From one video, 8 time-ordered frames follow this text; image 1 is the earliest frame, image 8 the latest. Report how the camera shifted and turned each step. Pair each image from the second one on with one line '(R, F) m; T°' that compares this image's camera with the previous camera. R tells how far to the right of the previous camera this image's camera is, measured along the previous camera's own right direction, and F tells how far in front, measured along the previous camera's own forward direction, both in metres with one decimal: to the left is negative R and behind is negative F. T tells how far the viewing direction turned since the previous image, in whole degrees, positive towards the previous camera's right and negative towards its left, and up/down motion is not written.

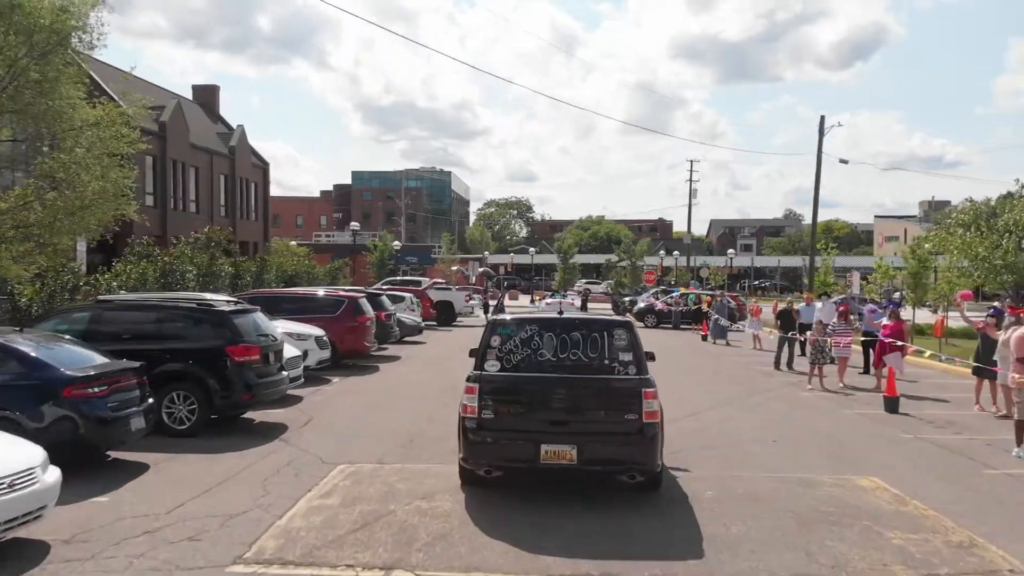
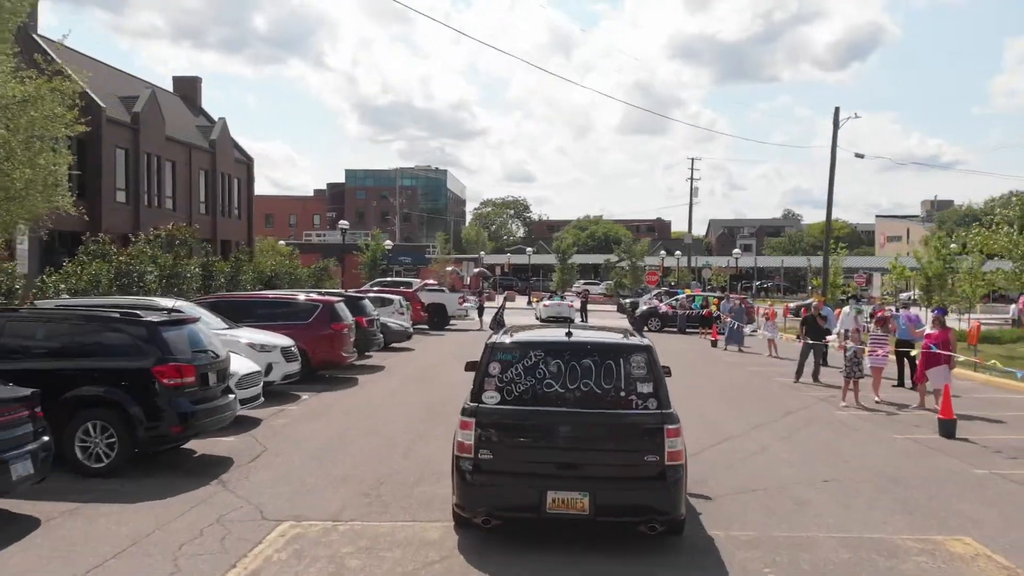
(0.0, +1.9) m; 0°
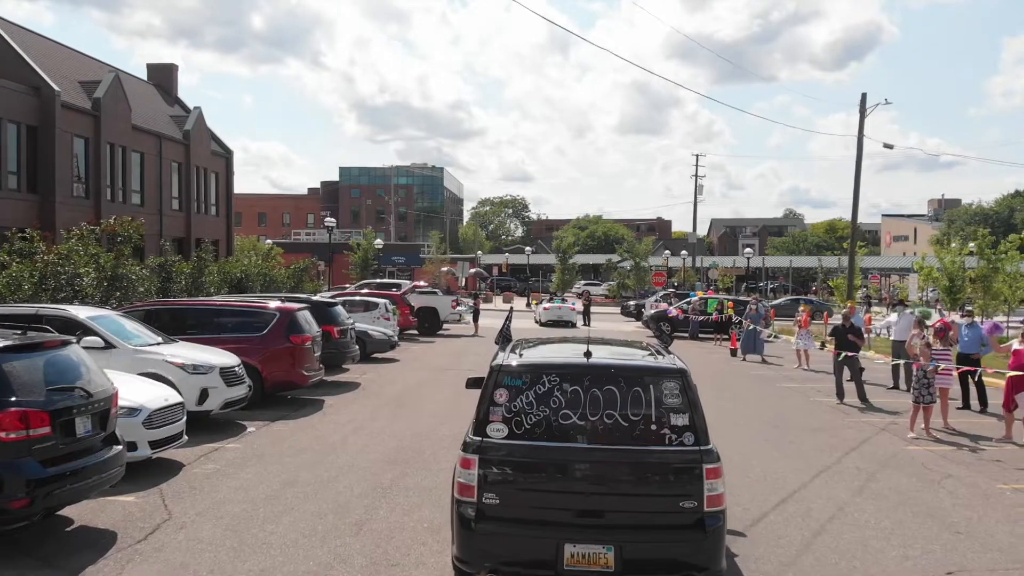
(0.0, +2.6) m; 0°
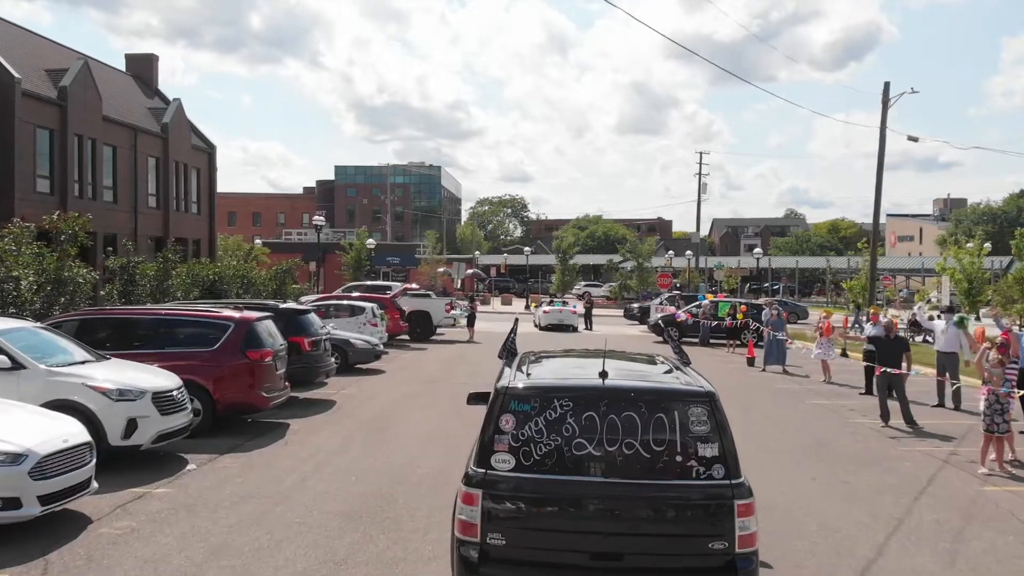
(0.0, +1.9) m; 0°
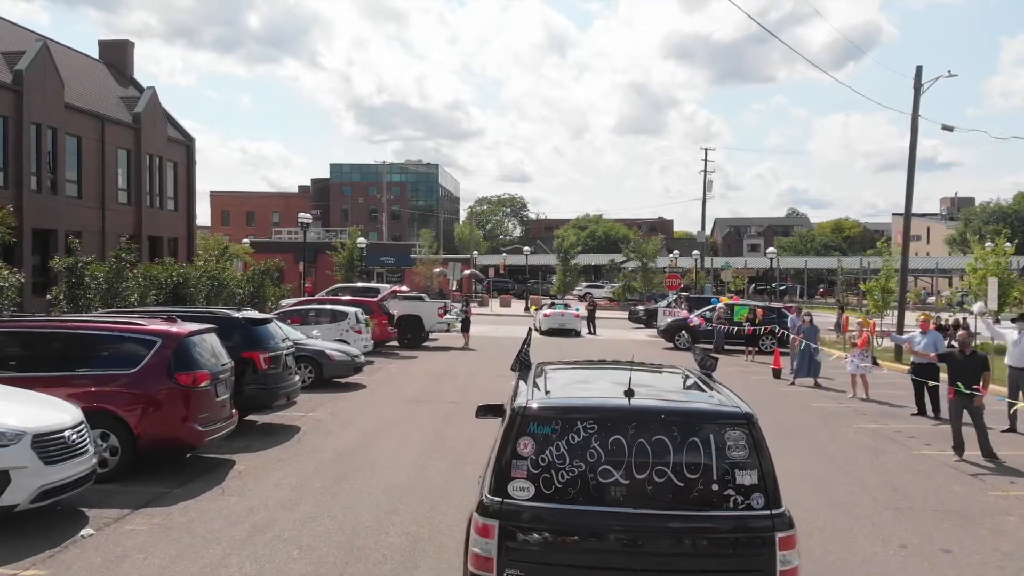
(0.0, +2.2) m; 0°
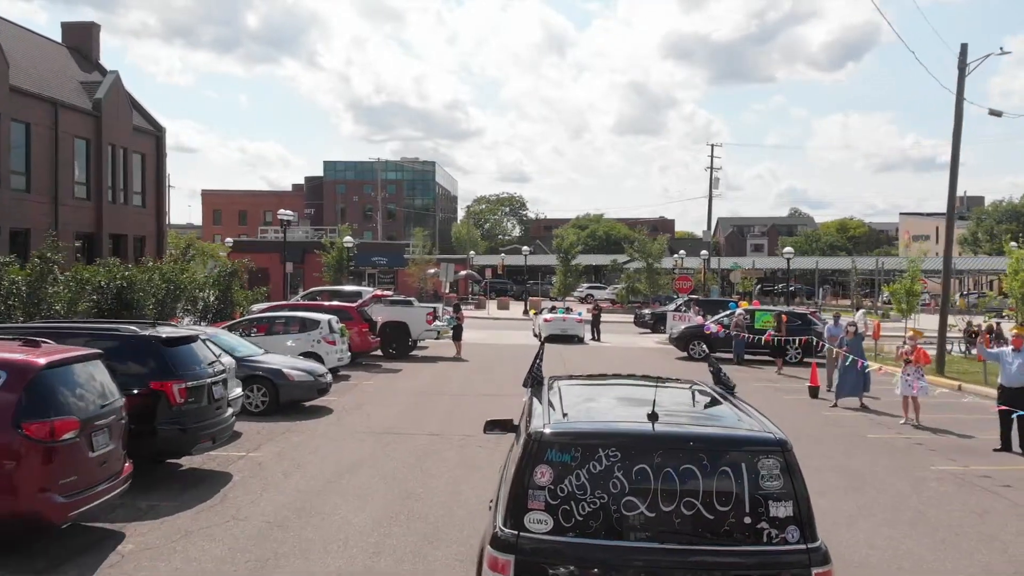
(+0.1, +2.6) m; 0°
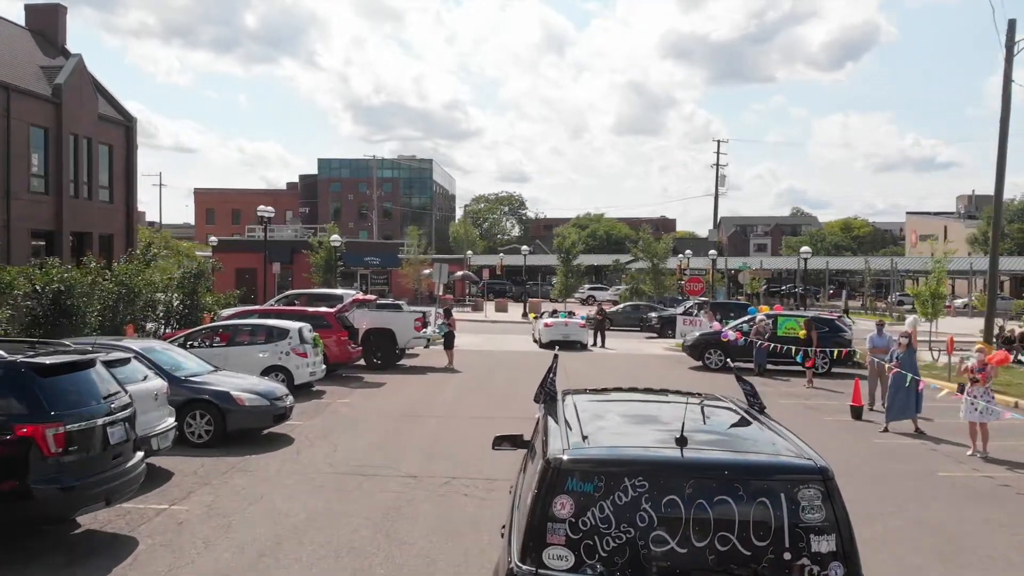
(0.0, +2.2) m; 0°
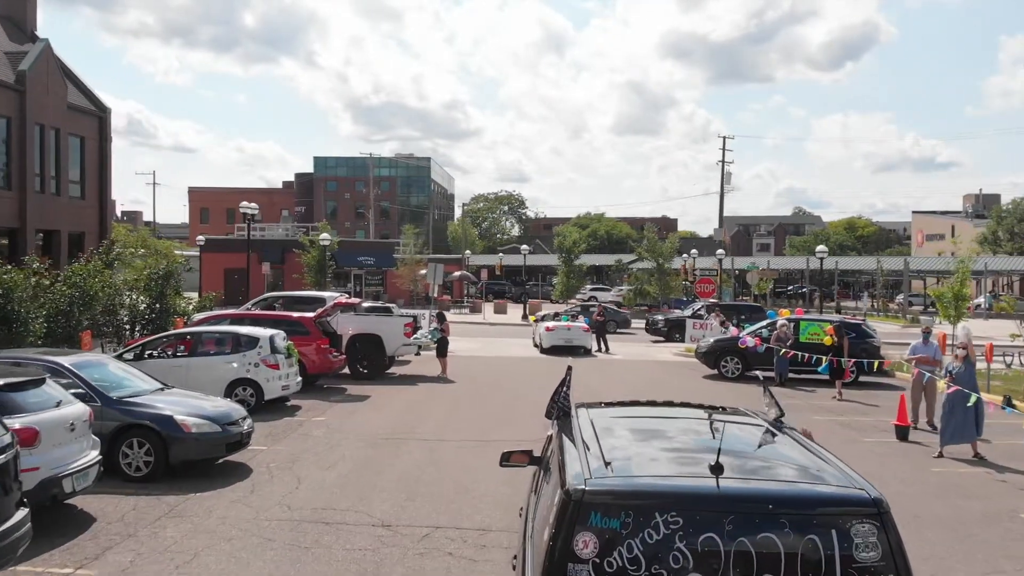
(0.0, +1.7) m; 0°
